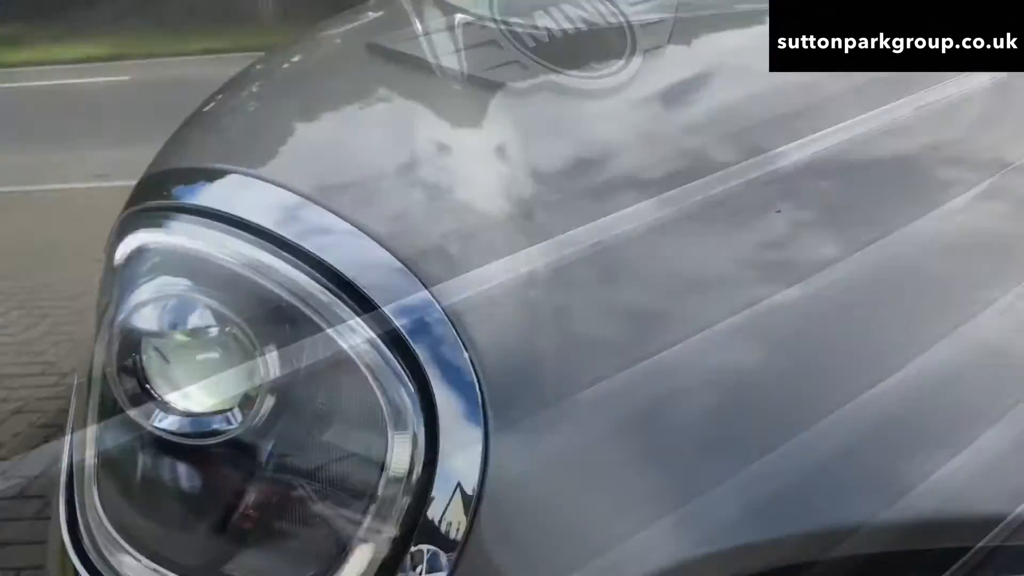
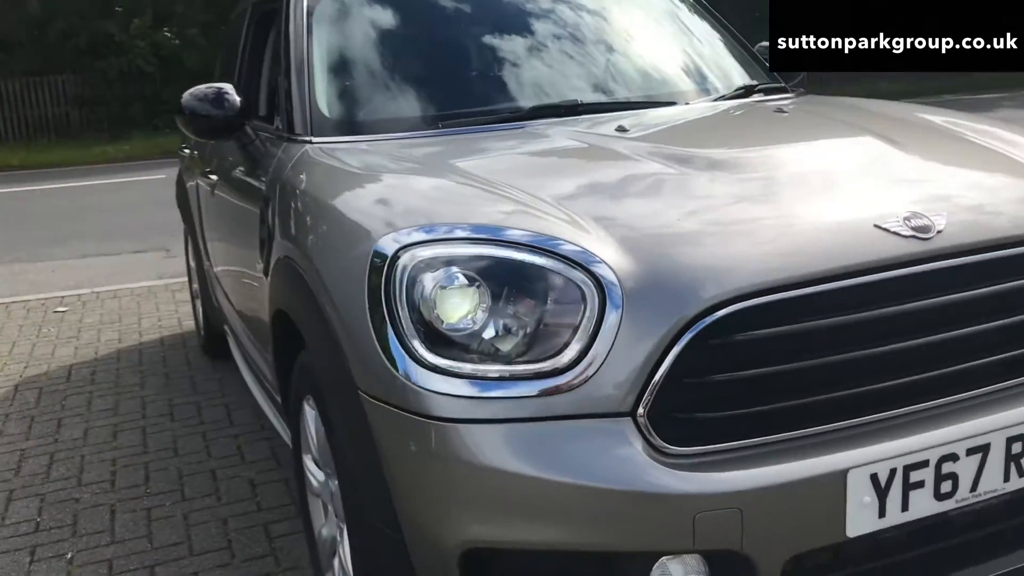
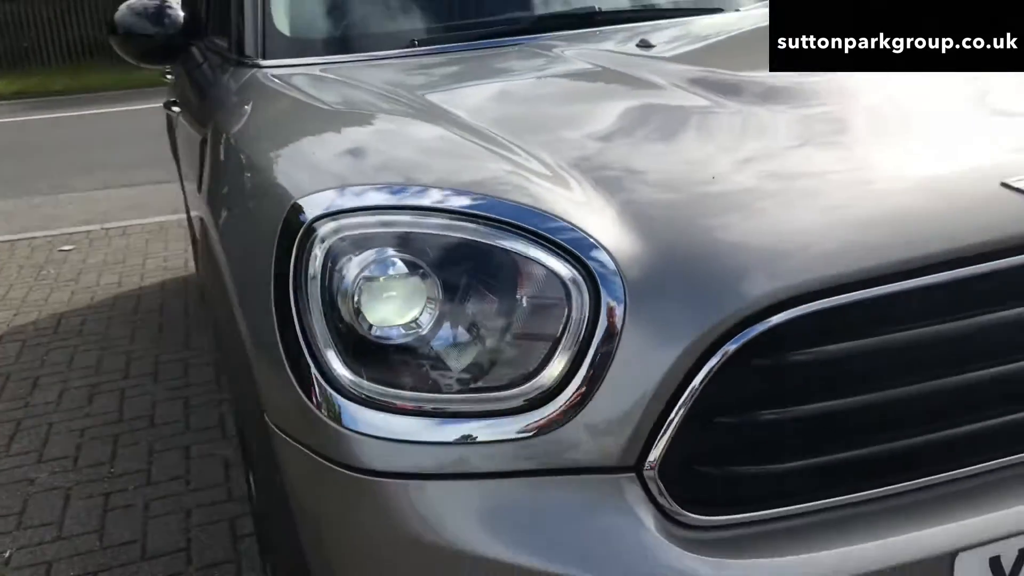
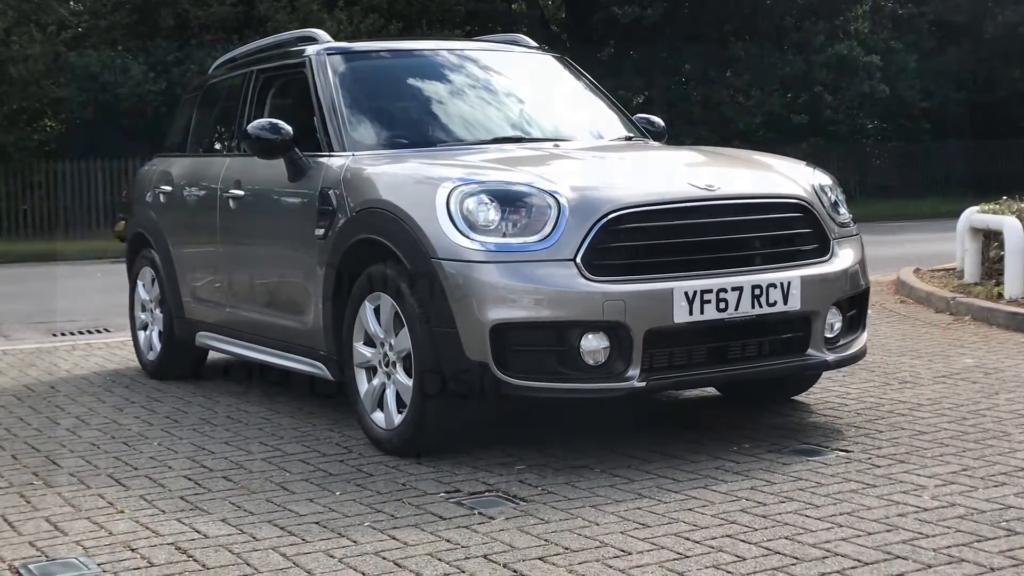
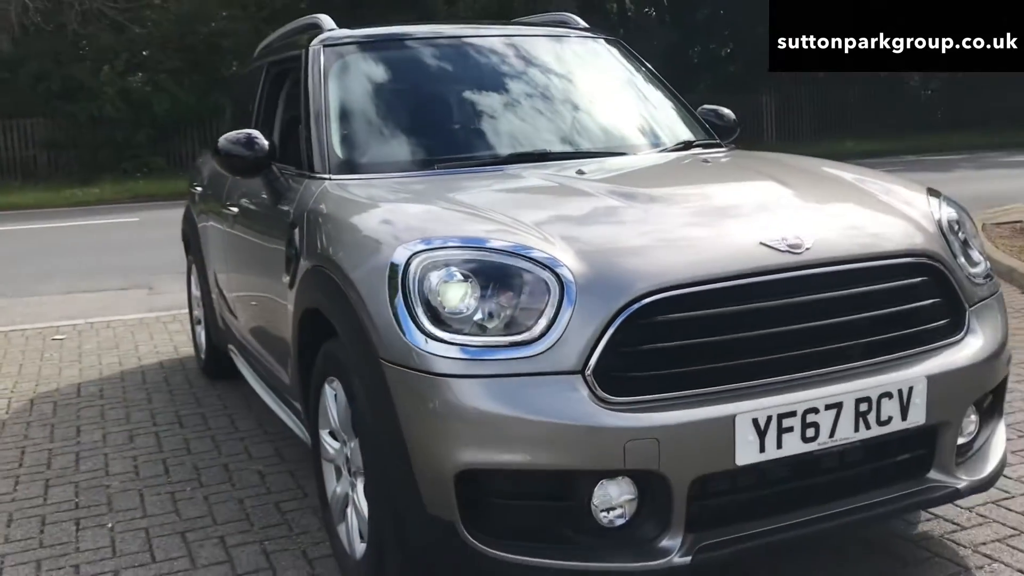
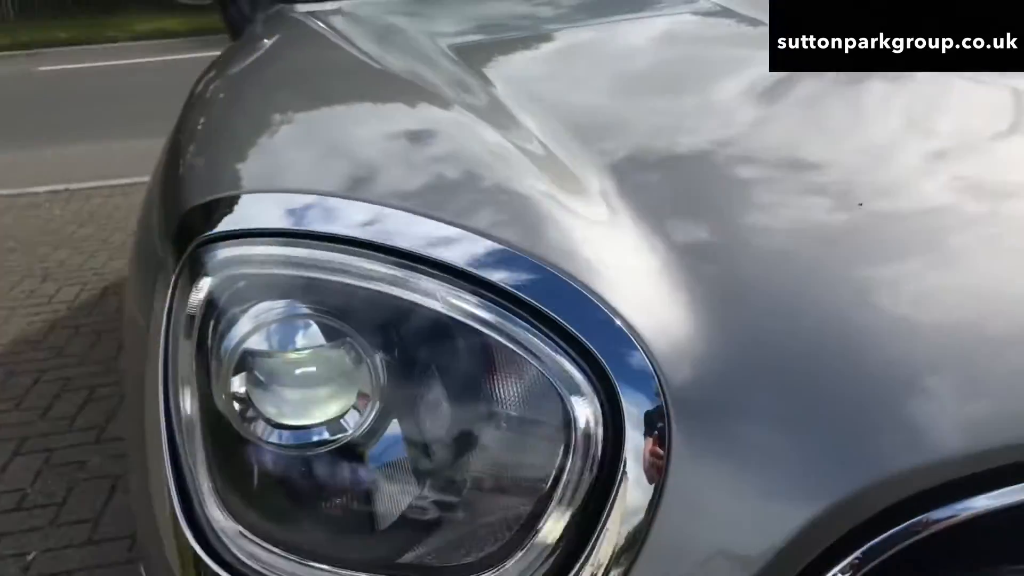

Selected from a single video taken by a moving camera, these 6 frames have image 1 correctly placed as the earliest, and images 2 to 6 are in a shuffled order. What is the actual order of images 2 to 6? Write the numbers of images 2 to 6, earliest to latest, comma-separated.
6, 3, 2, 5, 4
